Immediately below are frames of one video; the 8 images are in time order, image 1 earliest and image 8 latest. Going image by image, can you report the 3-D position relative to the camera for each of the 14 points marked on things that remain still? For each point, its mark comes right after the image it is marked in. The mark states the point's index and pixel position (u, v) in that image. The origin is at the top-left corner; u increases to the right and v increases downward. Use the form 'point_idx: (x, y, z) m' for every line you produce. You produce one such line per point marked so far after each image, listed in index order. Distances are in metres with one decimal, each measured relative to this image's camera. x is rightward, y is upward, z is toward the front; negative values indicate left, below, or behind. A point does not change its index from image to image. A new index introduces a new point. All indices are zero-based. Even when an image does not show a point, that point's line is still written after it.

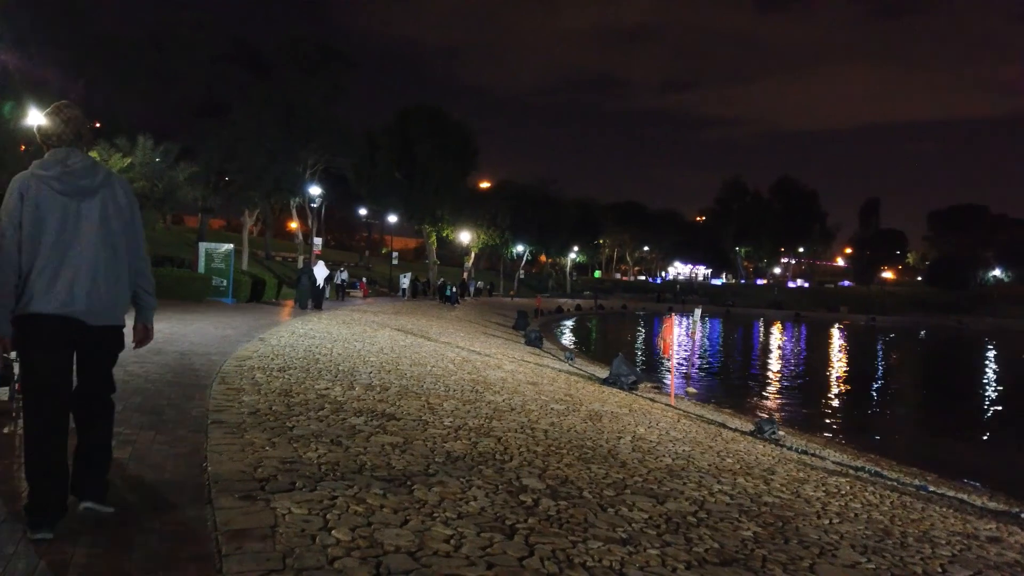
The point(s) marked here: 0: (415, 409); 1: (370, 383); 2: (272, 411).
0: (-1.3, -1.6, +10.3) m
1: (-2.3, -1.5, +12.4) m
2: (-2.6, -1.4, +8.5) m
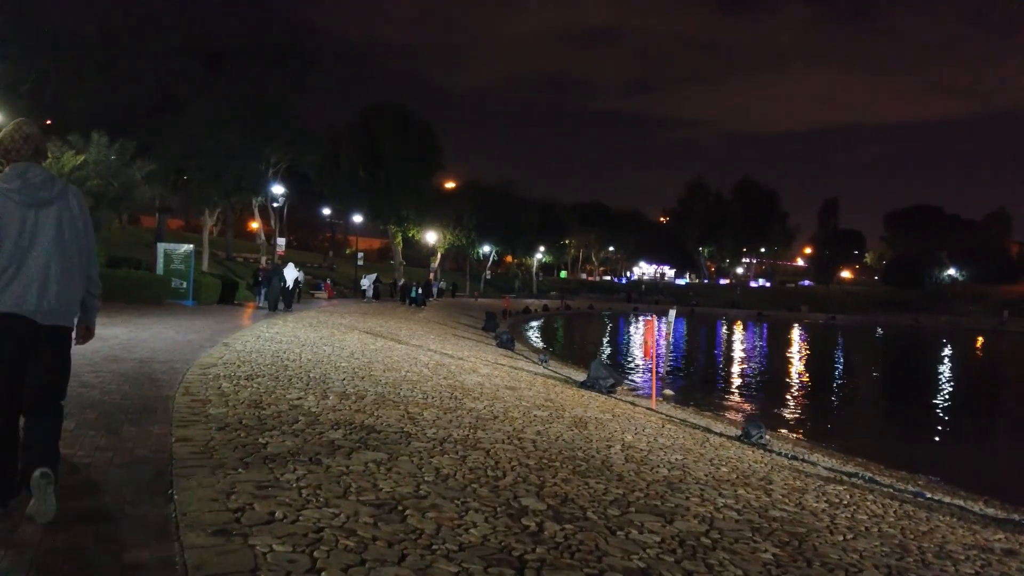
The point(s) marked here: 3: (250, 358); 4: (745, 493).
0: (-1.5, -1.7, +9.6) m
1: (-2.6, -1.6, +11.7) m
2: (-2.7, -1.4, +7.8) m
3: (-4.9, -1.3, +14.3) m
4: (+2.6, -2.3, +8.5) m
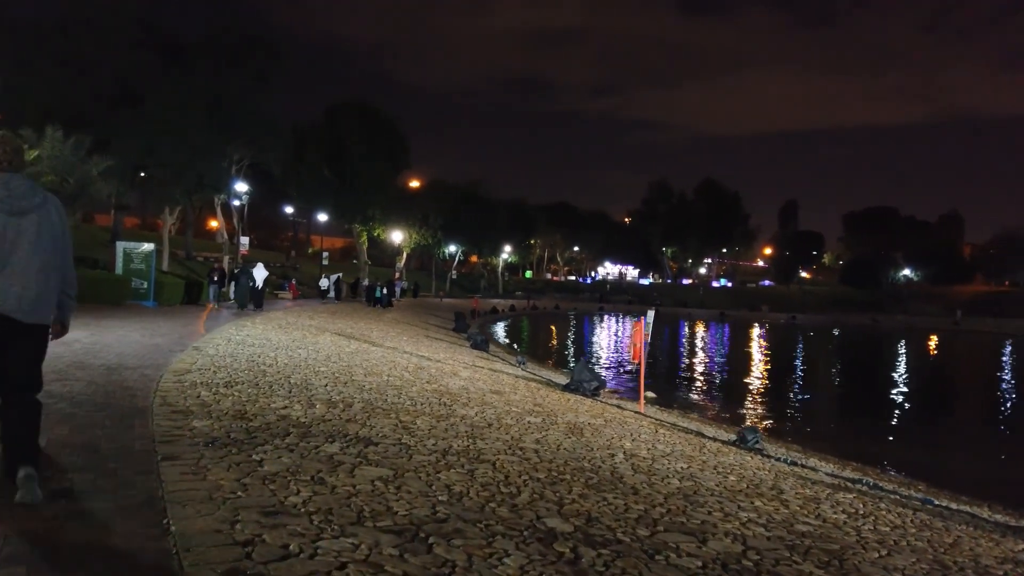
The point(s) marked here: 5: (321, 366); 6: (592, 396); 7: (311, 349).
0: (-1.5, -1.7, +9.1) m
1: (-2.6, -1.6, +11.1) m
2: (-2.6, -1.4, +7.2) m
3: (-5.1, -1.3, +13.6) m
4: (+2.7, -2.3, +8.1) m
5: (-3.8, -1.6, +15.5) m
6: (+1.9, -2.6, +18.5) m
7: (-5.0, -1.5, +19.1) m
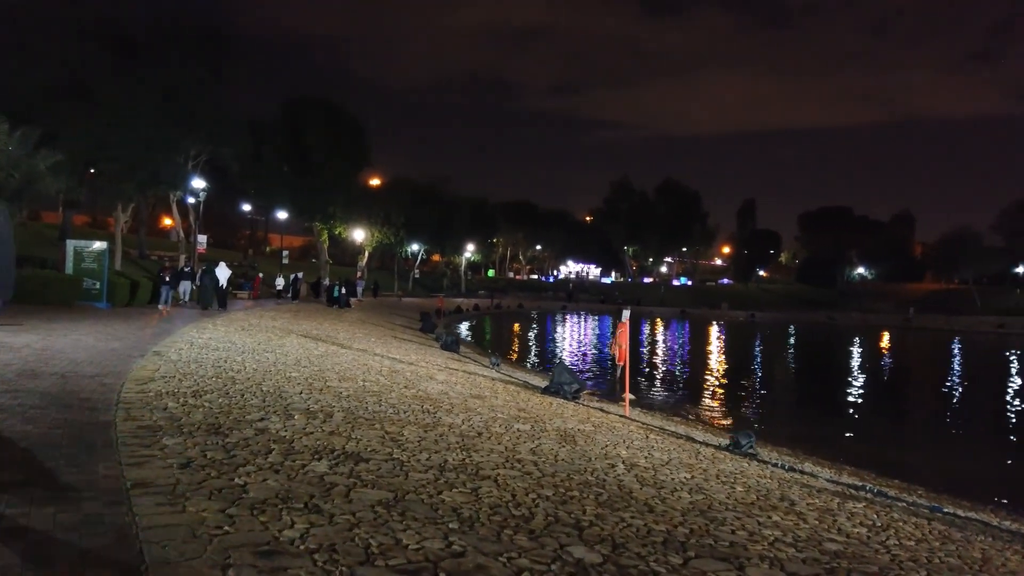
0: (-1.5, -1.7, +8.4) m
1: (-2.8, -1.6, +10.4) m
2: (-2.5, -1.5, +6.5) m
3: (-5.3, -1.3, +12.7) m
4: (+2.7, -2.3, +7.6) m
5: (-4.2, -1.6, +14.7) m
6: (+1.4, -2.6, +18.0) m
7: (-5.6, -1.5, +18.2) m
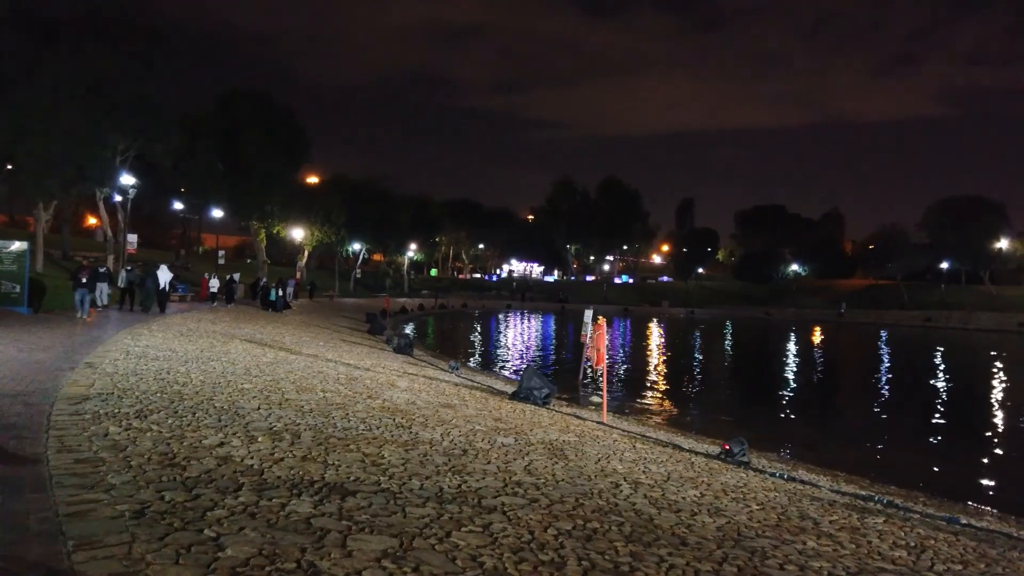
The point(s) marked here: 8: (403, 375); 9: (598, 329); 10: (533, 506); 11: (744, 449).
0: (-1.5, -1.8, +7.3) m
1: (-2.9, -1.7, +9.2) m
2: (-2.4, -1.5, +5.3) m
3: (-5.6, -1.4, +11.3) m
4: (+2.8, -2.3, +6.9) m
5: (-4.7, -1.7, +13.4) m
6: (+0.7, -2.6, +17.1) m
7: (-6.3, -1.6, +16.8) m
8: (-2.7, -2.2, +19.1) m
9: (+2.0, -0.9, +17.2) m
10: (+0.2, -2.0, +6.9) m
11: (+3.7, -2.6, +12.3) m
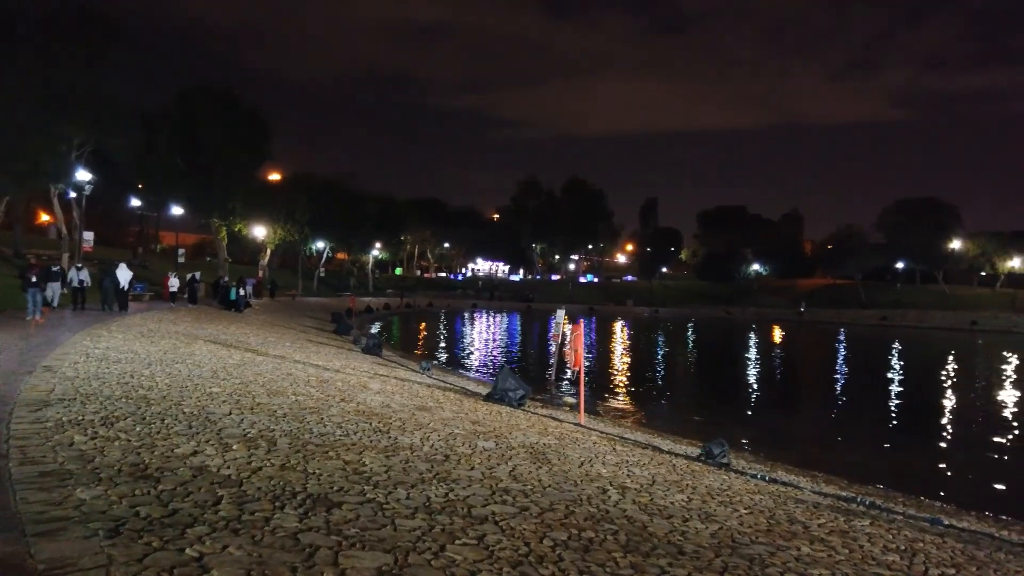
0: (-1.6, -1.8, +7.1) m
1: (-3.1, -1.7, +8.8) m
2: (-2.4, -1.5, +5.0) m
3: (-5.9, -1.4, +10.8) m
4: (+2.7, -2.3, +6.8) m
5: (-5.0, -1.7, +12.9) m
6: (+0.1, -2.6, +16.9) m
7: (-6.8, -1.6, +16.3) m
8: (-3.4, -2.2, +18.7) m
9: (+1.4, -0.9, +17.0) m
10: (+0.1, -2.0, +6.7) m
11: (+3.4, -2.6, +12.3) m
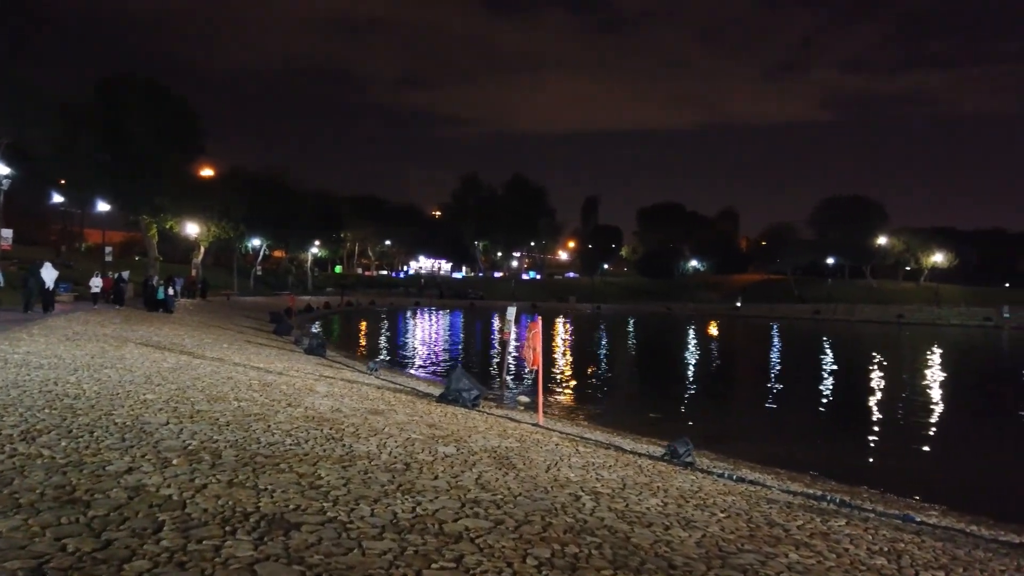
0: (-1.8, -1.7, +6.4) m
1: (-3.5, -1.7, +8.1) m
2: (-2.4, -1.5, +4.3) m
3: (-6.4, -1.4, +9.8) m
4: (+2.5, -2.3, +6.5) m
5: (-5.7, -1.6, +12.0) m
6: (-0.9, -2.6, +16.4) m
7: (-7.8, -1.6, +15.2) m
8: (-4.5, -2.1, +17.9) m
9: (+0.4, -0.8, +16.6) m
10: (-0.1, -1.9, +6.2) m
11: (+2.7, -2.5, +12.0) m
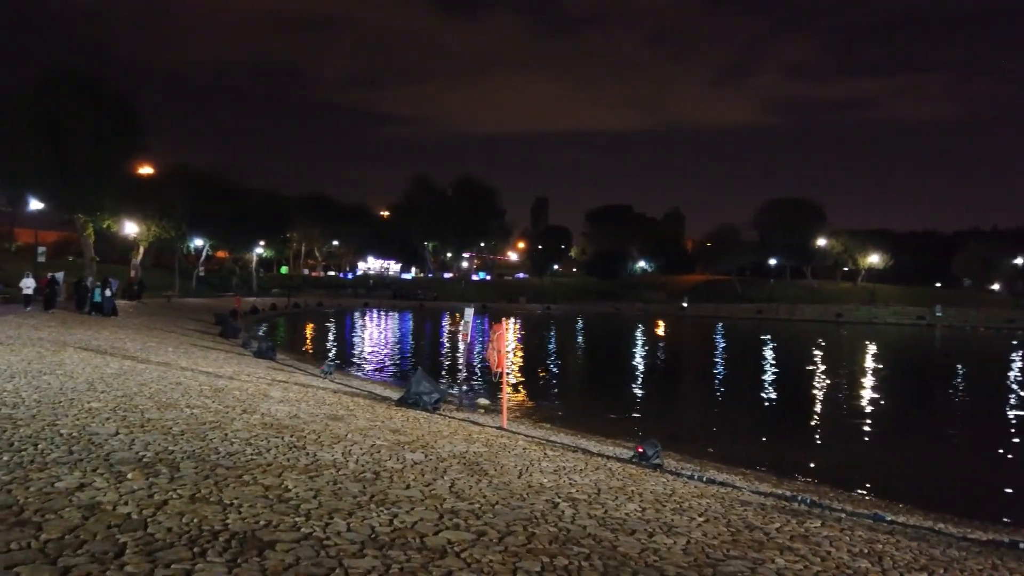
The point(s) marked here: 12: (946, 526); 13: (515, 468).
0: (-1.9, -1.8, +6.0) m
1: (-3.7, -1.7, +7.6) m
2: (-2.4, -1.5, +3.9) m
3: (-6.8, -1.4, +9.1) m
4: (+2.3, -2.3, +6.4) m
5: (-6.2, -1.7, +11.3) m
6: (-1.7, -2.6, +16.1) m
7: (-8.5, -1.6, +14.4) m
8: (-5.4, -2.1, +17.3) m
9: (-0.4, -0.9, +16.3) m
10: (-0.2, -2.0, +5.9) m
11: (+2.2, -2.5, +11.9) m
12: (+5.2, -2.9, +9.4) m
13: (0.0, -2.3, +9.8) m
